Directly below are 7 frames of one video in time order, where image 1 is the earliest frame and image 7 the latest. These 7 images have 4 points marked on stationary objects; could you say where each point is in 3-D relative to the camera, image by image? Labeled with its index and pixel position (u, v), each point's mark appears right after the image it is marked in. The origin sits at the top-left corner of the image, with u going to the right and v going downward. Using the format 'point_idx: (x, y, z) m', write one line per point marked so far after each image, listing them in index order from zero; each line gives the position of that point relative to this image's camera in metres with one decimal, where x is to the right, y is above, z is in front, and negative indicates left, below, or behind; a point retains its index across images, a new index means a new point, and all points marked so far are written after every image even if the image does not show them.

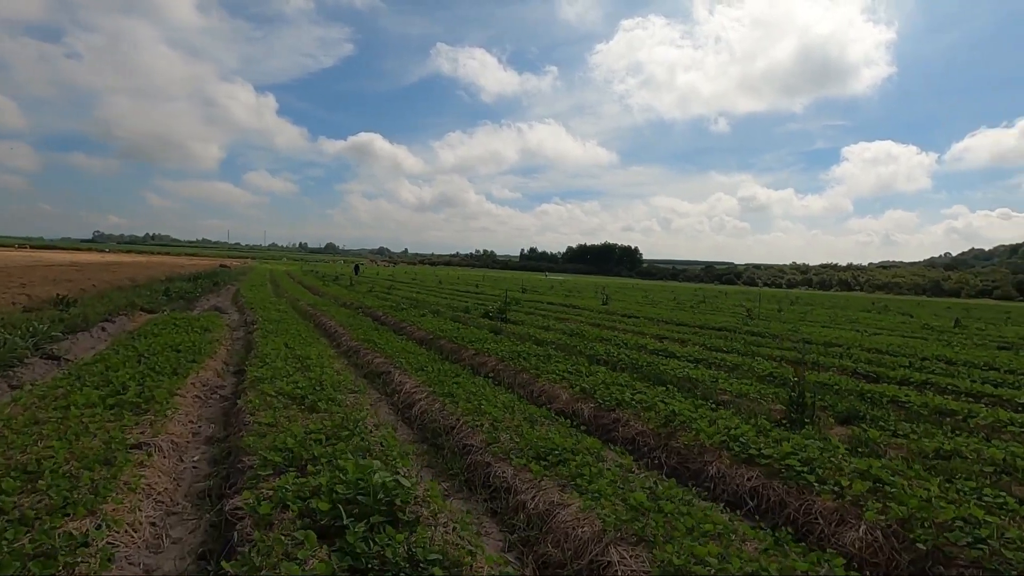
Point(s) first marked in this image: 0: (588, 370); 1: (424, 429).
0: (+2.1, -2.2, +14.6) m
1: (-1.7, -2.7, +10.3) m
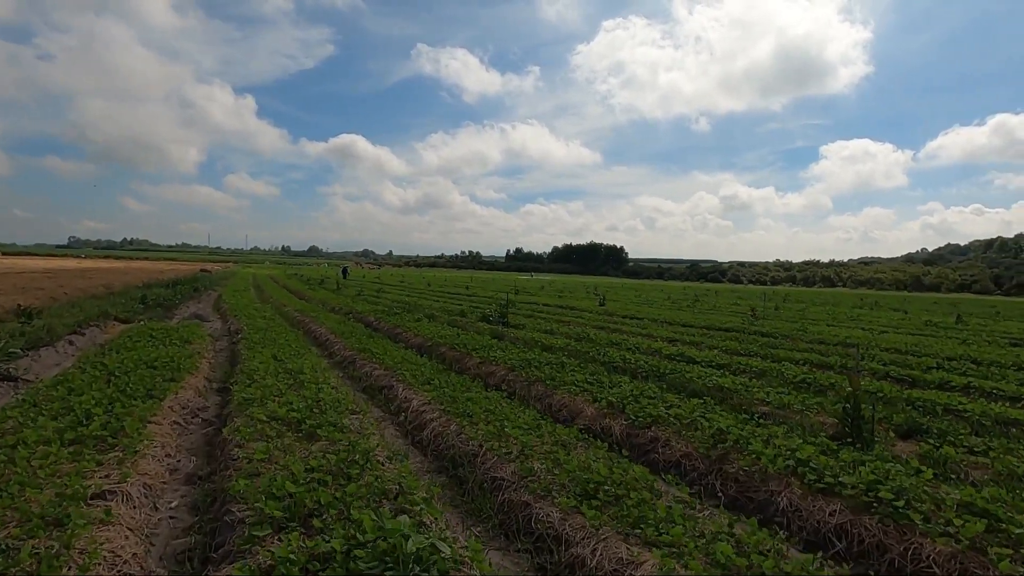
0: (+2.4, -2.3, +13.4) m
1: (-1.2, -2.8, +8.9) m
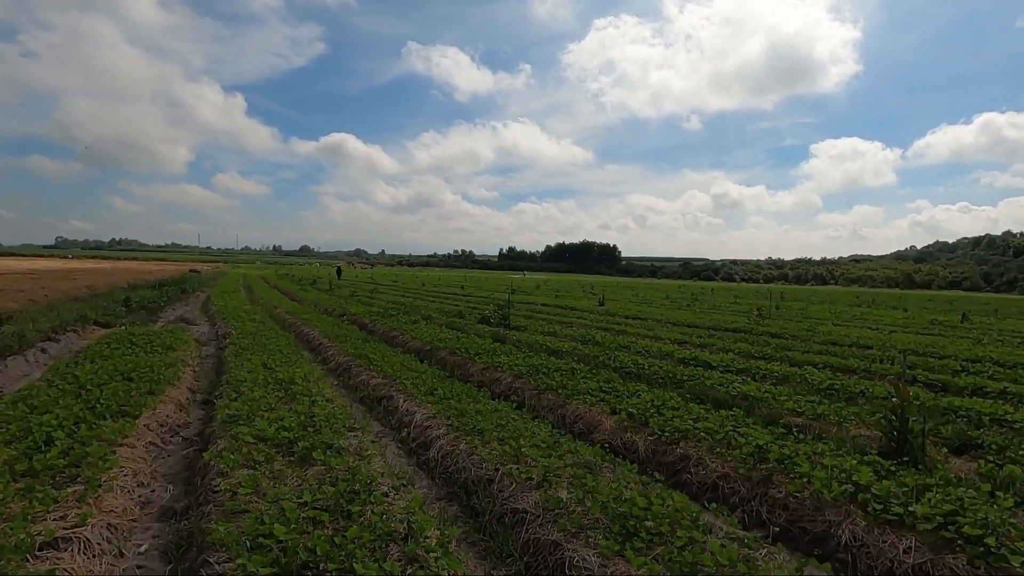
0: (+2.6, -2.3, +12.5) m
1: (-0.9, -2.9, +8.0) m
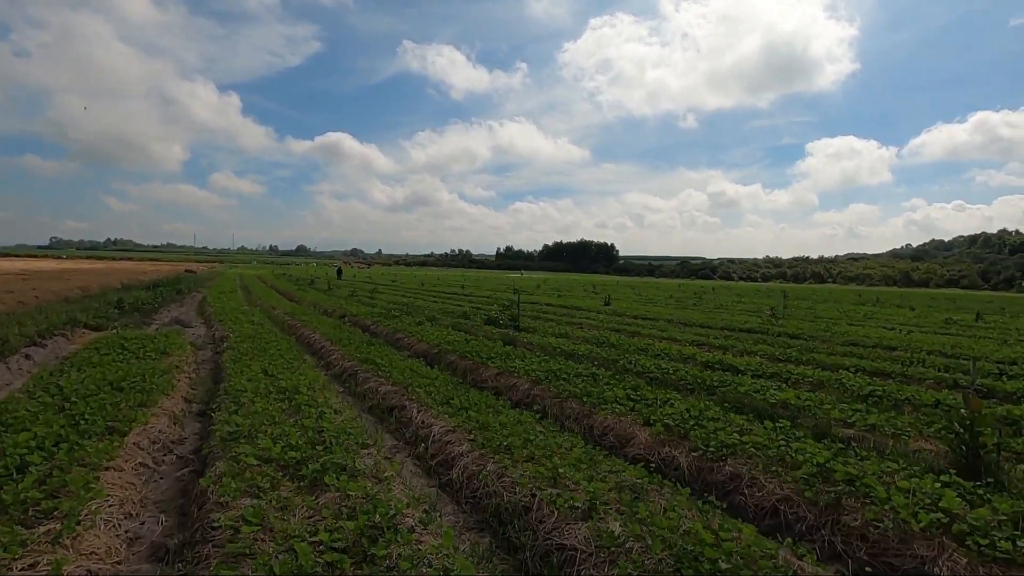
0: (+3.1, -2.3, +11.6) m
1: (-0.4, -2.9, +7.1) m
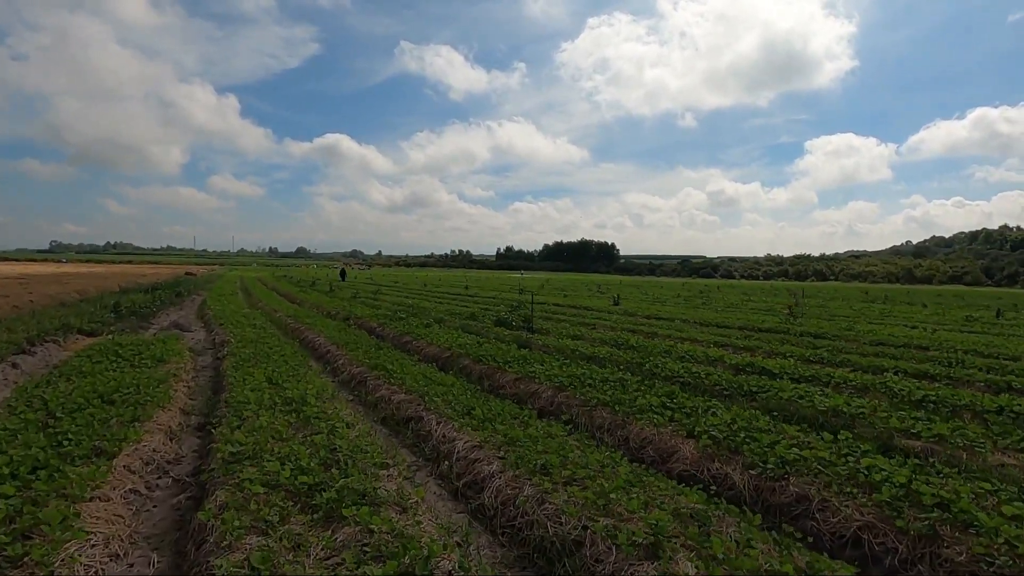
0: (+3.6, -2.3, +10.7) m
1: (+0.1, -2.9, +6.2) m
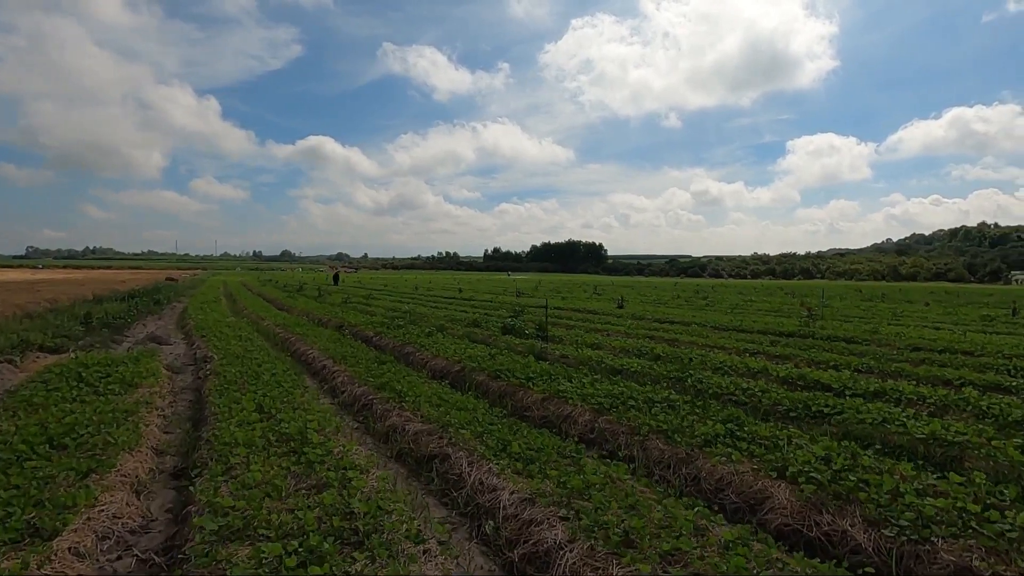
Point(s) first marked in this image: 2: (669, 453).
0: (+4.3, -2.4, +9.1) m
1: (+0.9, -3.0, +4.5) m
2: (+2.5, -2.7, +8.8) m
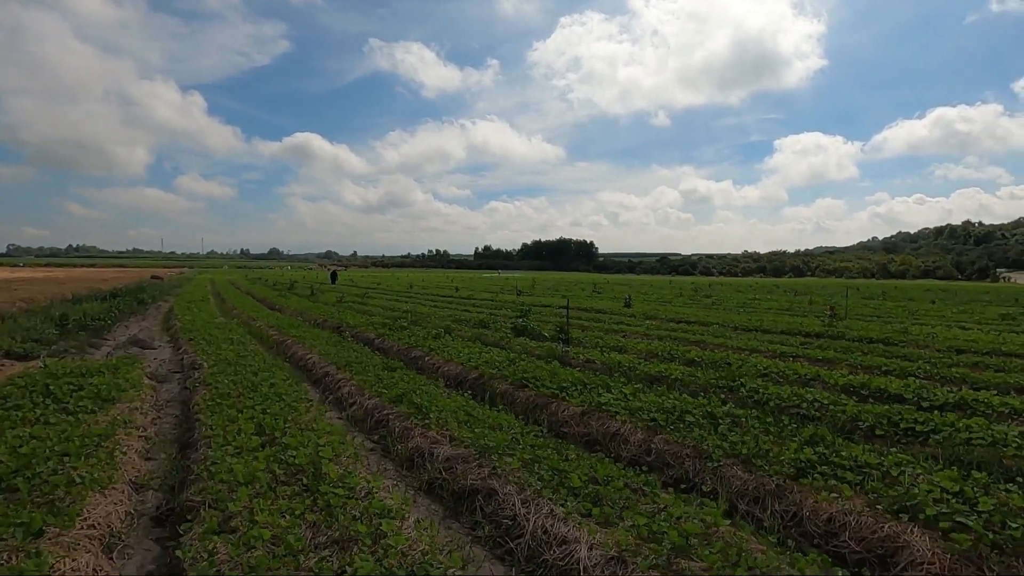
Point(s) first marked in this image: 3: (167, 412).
0: (+5.1, -2.4, +7.7) m
1: (+1.7, -3.0, +3.0) m
2: (+3.3, -2.6, +7.4) m
3: (-7.0, -2.5, +11.0) m
